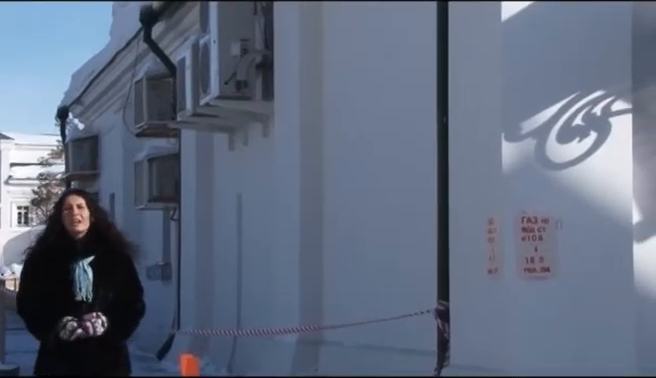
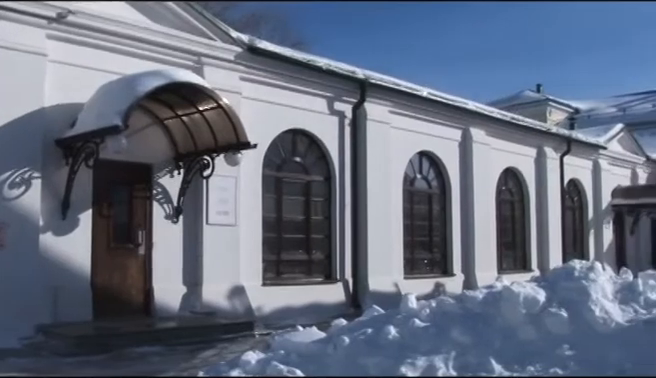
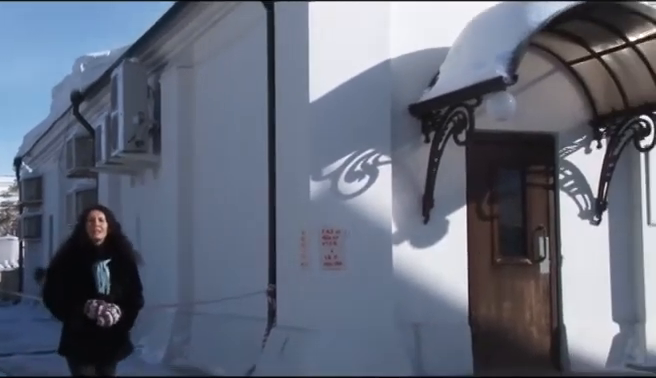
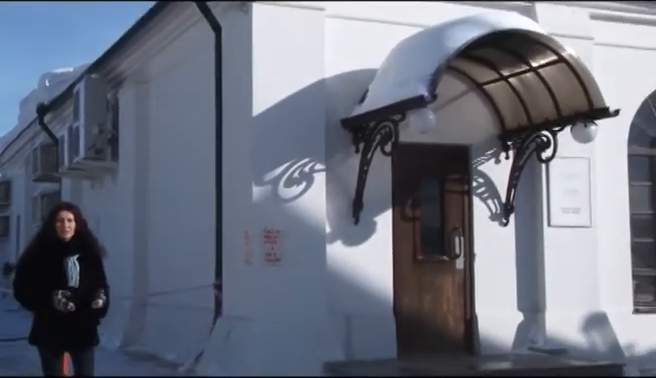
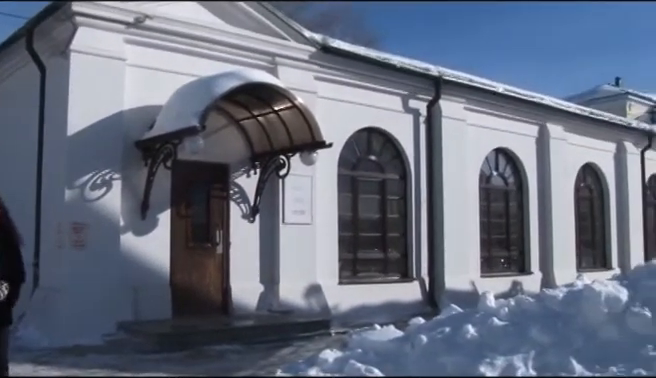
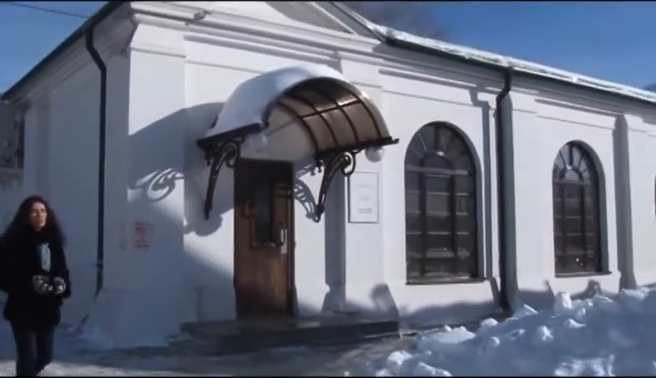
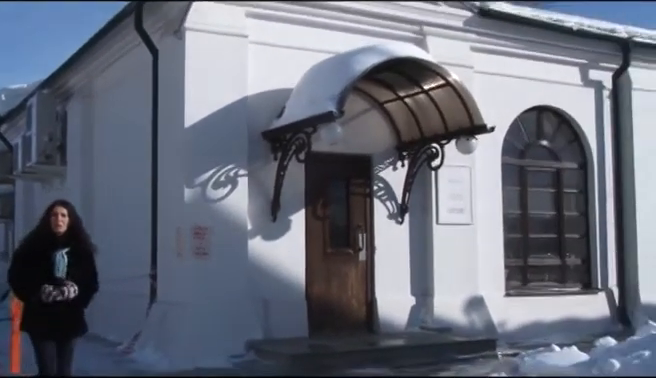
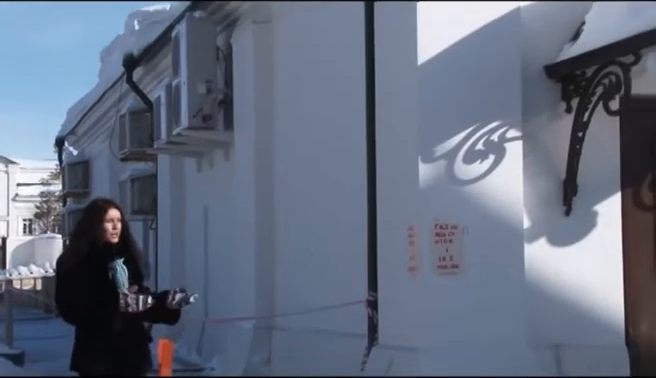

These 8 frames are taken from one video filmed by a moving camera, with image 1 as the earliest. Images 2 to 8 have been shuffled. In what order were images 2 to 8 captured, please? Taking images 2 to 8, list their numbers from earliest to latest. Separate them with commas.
8, 3, 4, 7, 6, 5, 2
